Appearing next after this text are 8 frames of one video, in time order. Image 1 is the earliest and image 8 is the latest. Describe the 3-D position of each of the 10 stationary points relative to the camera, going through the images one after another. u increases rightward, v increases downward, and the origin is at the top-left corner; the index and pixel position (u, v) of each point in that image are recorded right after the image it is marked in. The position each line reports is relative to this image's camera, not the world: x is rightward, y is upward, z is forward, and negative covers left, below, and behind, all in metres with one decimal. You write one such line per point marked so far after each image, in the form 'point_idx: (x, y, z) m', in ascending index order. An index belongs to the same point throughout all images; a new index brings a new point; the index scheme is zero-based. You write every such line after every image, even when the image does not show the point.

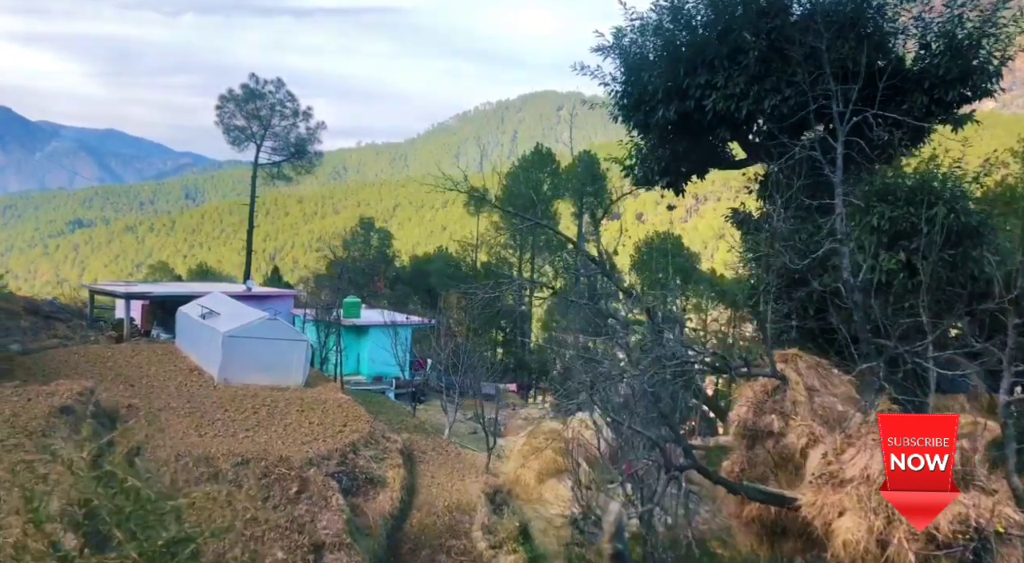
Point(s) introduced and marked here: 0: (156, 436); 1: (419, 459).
0: (-5.0, -2.2, +13.3) m
1: (-1.5, -2.9, +15.3) m
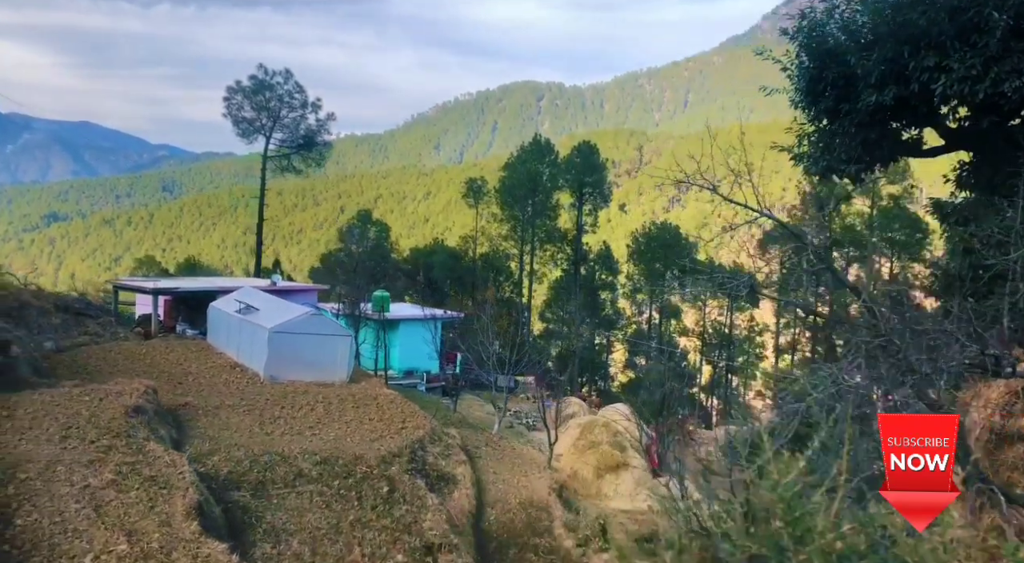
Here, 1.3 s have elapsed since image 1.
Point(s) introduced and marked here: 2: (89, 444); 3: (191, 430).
0: (-4.0, -2.2, +13.1) m
1: (-0.5, -2.8, +15.2) m
2: (-4.7, -1.9, +10.6) m
3: (-4.6, -2.1, +13.2) m
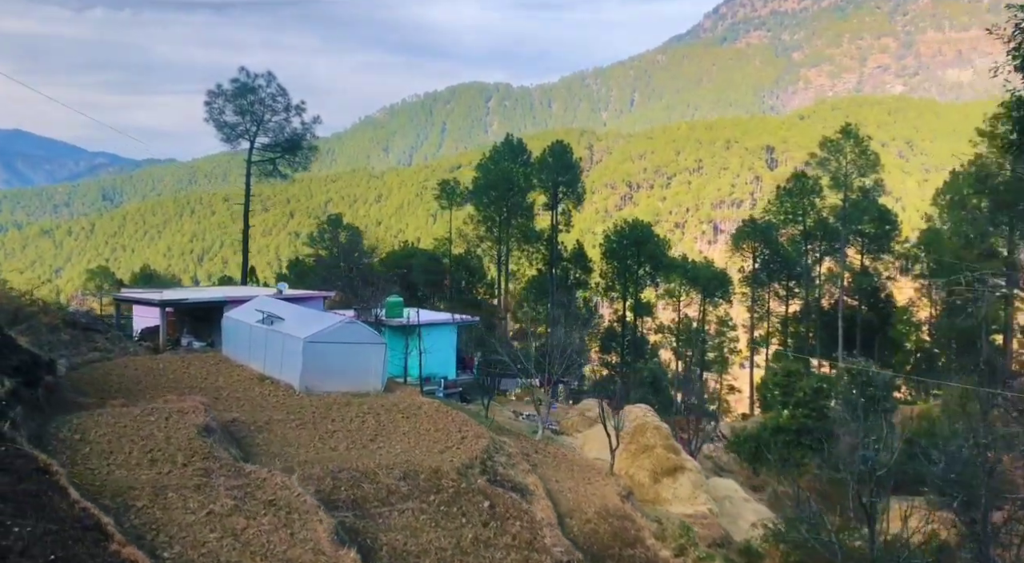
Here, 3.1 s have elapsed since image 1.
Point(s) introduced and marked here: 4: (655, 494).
0: (-2.9, -2.3, +12.5) m
1: (+0.4, -2.9, +14.8) m
2: (-3.5, -2.0, +10.0) m
3: (-3.5, -2.3, +12.6) m
4: (+2.4, -3.5, +15.2) m
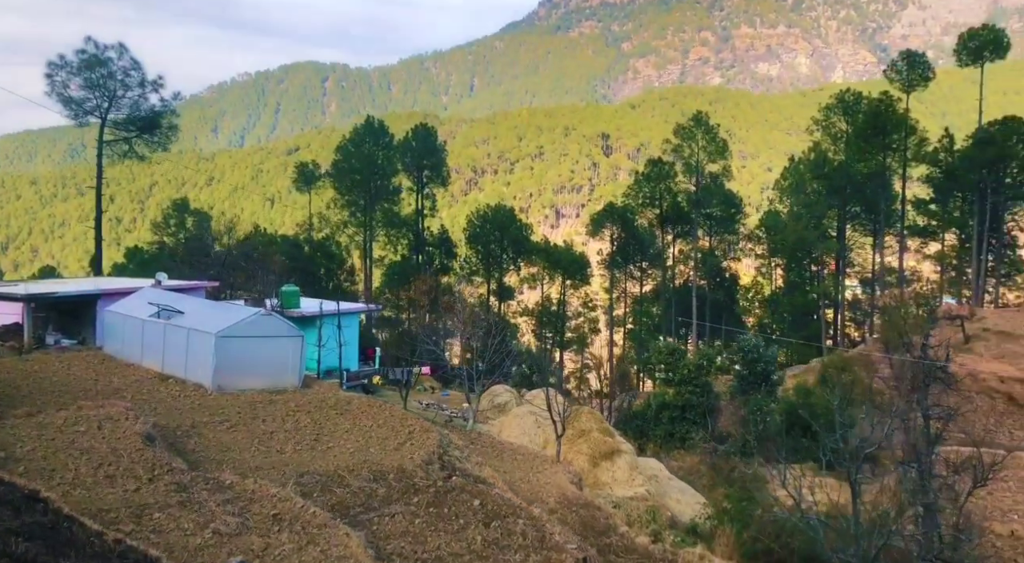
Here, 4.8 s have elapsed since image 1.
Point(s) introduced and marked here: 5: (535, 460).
0: (-3.3, -2.2, +11.4) m
1: (-0.5, -2.7, +14.3) m
2: (-3.4, -1.9, +8.8) m
3: (-3.9, -2.1, +11.3) m
4: (+1.4, -3.2, +15.0) m
5: (+0.4, -2.8, +14.6) m
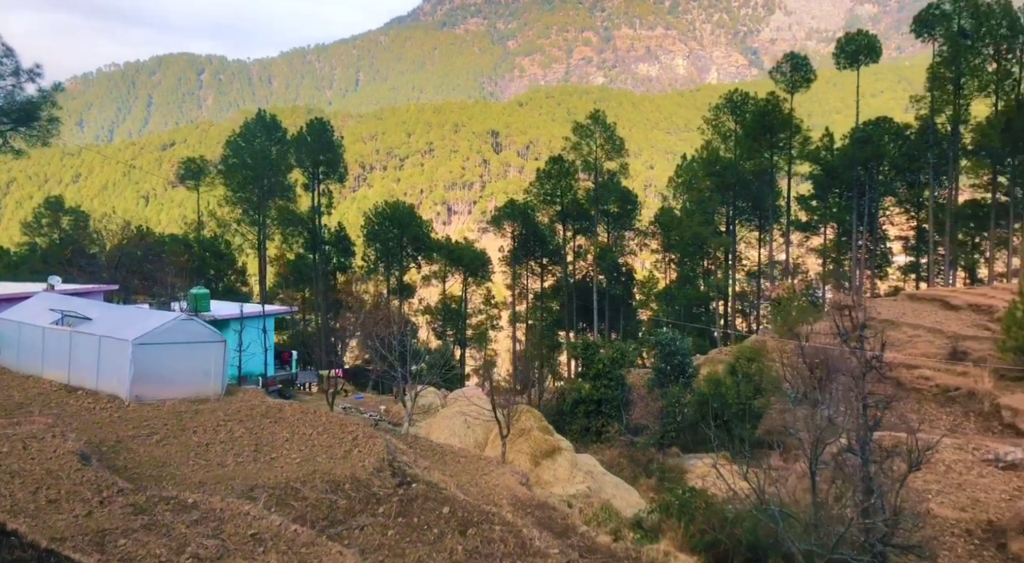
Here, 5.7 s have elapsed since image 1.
0: (-3.8, -2.2, +10.6) m
1: (-1.4, -2.6, +13.8) m
2: (-3.6, -1.9, +8.0) m
3: (-4.4, -2.2, +10.5) m
4: (+0.4, -3.1, +14.8) m
5: (-0.5, -2.8, +14.3) m
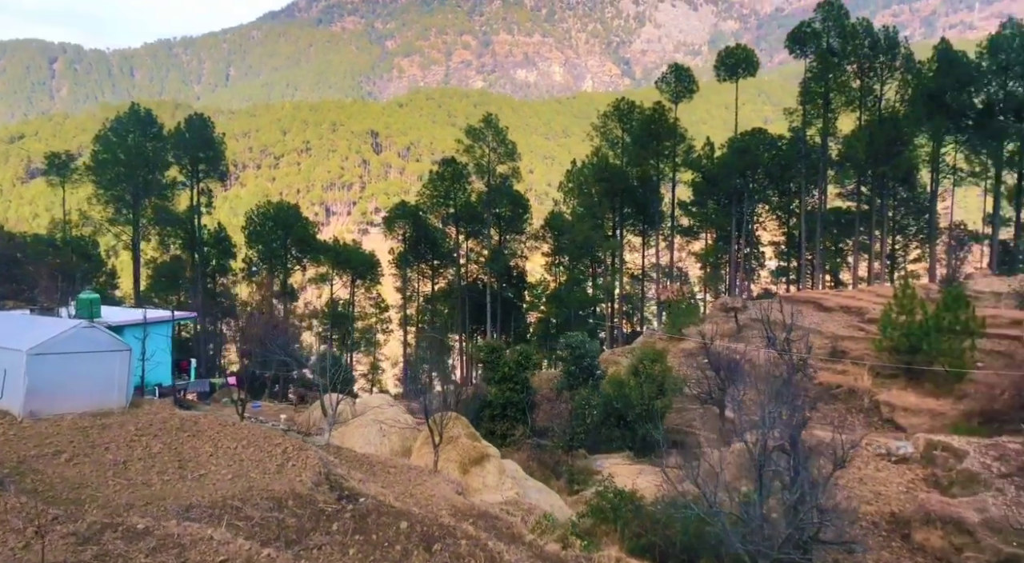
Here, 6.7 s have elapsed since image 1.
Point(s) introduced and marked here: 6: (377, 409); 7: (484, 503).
0: (-4.3, -2.2, +9.7) m
1: (-2.3, -2.7, +13.2) m
2: (-3.7, -2.0, +7.2) m
3: (-4.8, -2.2, +9.5) m
4: (-0.7, -3.2, +14.5) m
5: (-1.6, -2.9, +13.8) m
6: (-2.7, -2.6, +18.8) m
7: (-0.4, -3.2, +13.2) m
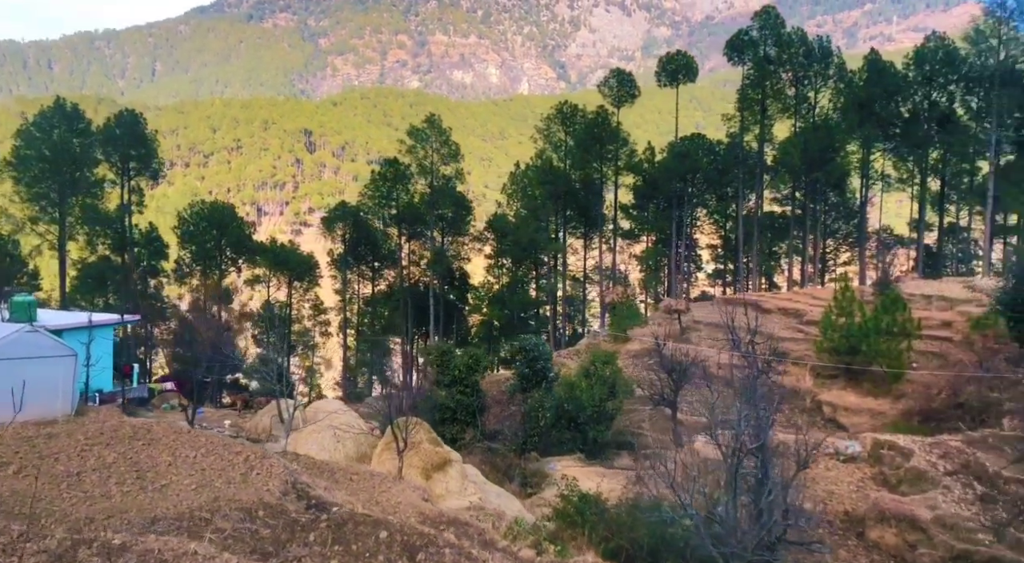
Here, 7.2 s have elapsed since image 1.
0: (-4.5, -2.3, +9.2) m
1: (-2.8, -2.7, +12.9) m
2: (-3.7, -2.0, +6.7) m
3: (-5.0, -2.2, +8.9) m
4: (-1.3, -3.2, +14.2) m
5: (-2.1, -2.9, +13.5) m
6: (-3.6, -2.6, +18.3) m
7: (-0.9, -3.2, +12.9) m
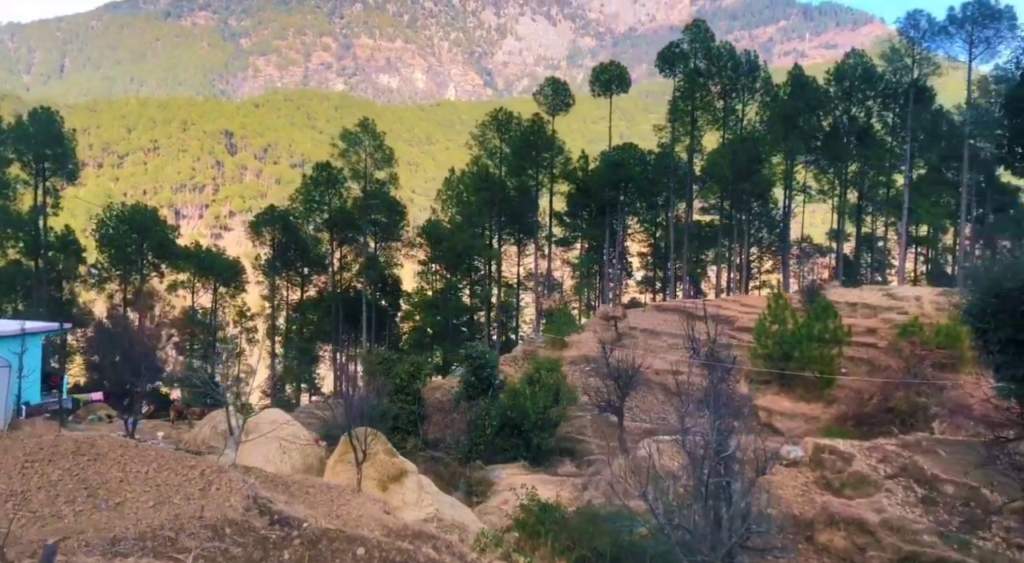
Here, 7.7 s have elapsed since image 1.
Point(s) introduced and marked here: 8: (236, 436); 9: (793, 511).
0: (-4.6, -2.3, +8.5) m
1: (-3.3, -2.8, +12.4) m
2: (-3.7, -2.0, +6.2) m
3: (-5.2, -2.2, +8.3) m
4: (-1.9, -3.3, +13.8) m
5: (-2.6, -3.0, +13.0) m
6: (-4.5, -2.7, +17.7) m
7: (-1.4, -3.3, +12.6) m
8: (-5.3, -3.0, +18.1) m
9: (+5.4, -4.4, +17.7) m
